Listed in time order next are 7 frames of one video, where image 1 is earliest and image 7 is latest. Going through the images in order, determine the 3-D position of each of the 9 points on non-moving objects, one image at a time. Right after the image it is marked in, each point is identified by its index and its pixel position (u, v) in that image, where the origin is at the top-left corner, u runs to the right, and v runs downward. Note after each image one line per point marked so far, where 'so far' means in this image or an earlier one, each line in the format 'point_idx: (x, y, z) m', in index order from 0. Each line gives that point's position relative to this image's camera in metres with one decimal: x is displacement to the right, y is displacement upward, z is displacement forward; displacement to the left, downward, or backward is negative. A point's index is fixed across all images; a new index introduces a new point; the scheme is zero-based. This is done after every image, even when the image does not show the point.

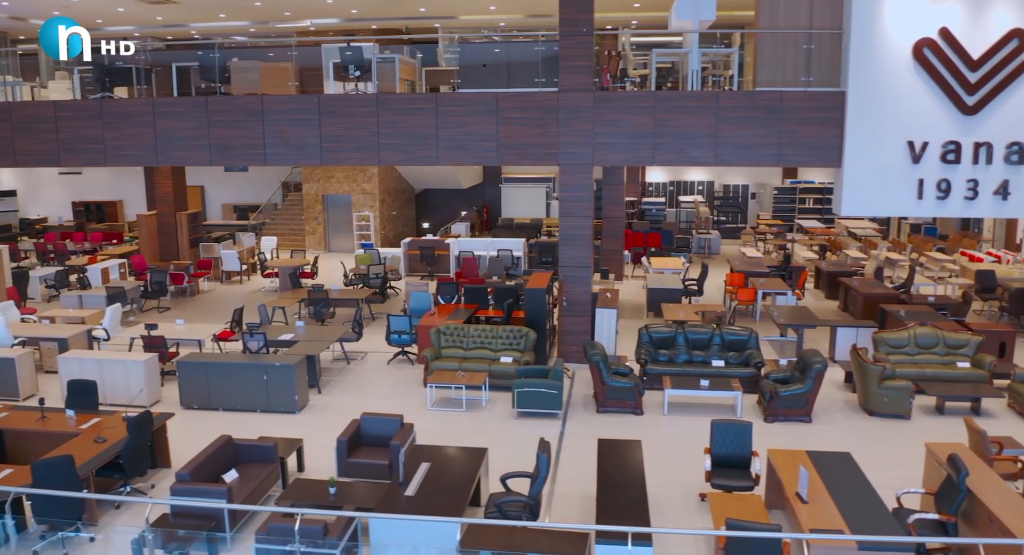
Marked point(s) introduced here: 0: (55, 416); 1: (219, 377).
0: (-6.3, -1.9, +9.0) m
1: (-4.8, -1.6, +10.6) m
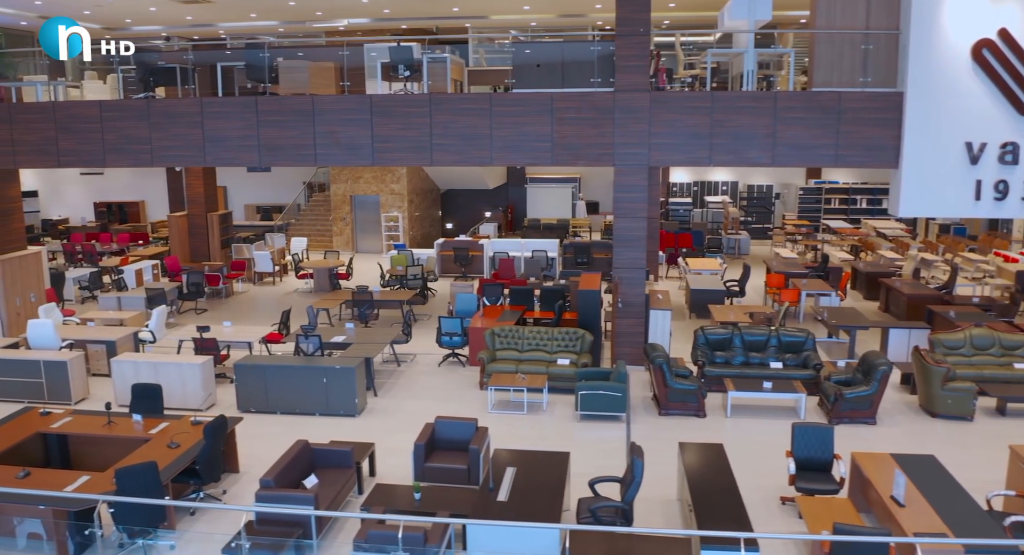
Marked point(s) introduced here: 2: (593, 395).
0: (-5.3, -2.0, +8.9) m
1: (-3.8, -1.7, +10.5) m
2: (+1.3, -1.8, +10.2) m
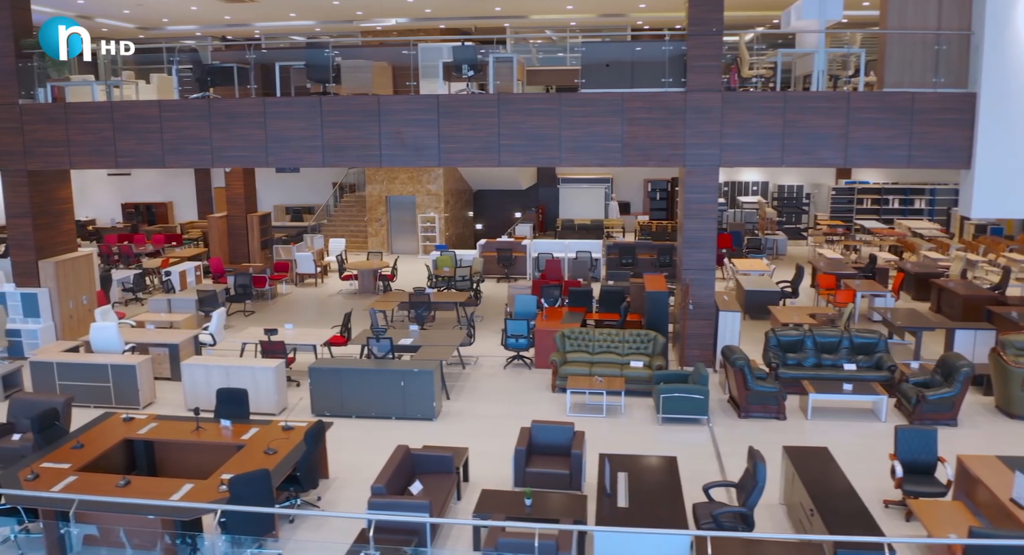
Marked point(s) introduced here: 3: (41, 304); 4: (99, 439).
0: (-4.1, -2.0, +8.8) m
1: (-2.5, -1.7, +10.4) m
2: (+2.5, -1.9, +10.1) m
3: (-9.2, -0.5, +12.7) m
4: (-5.4, -2.1, +8.5) m
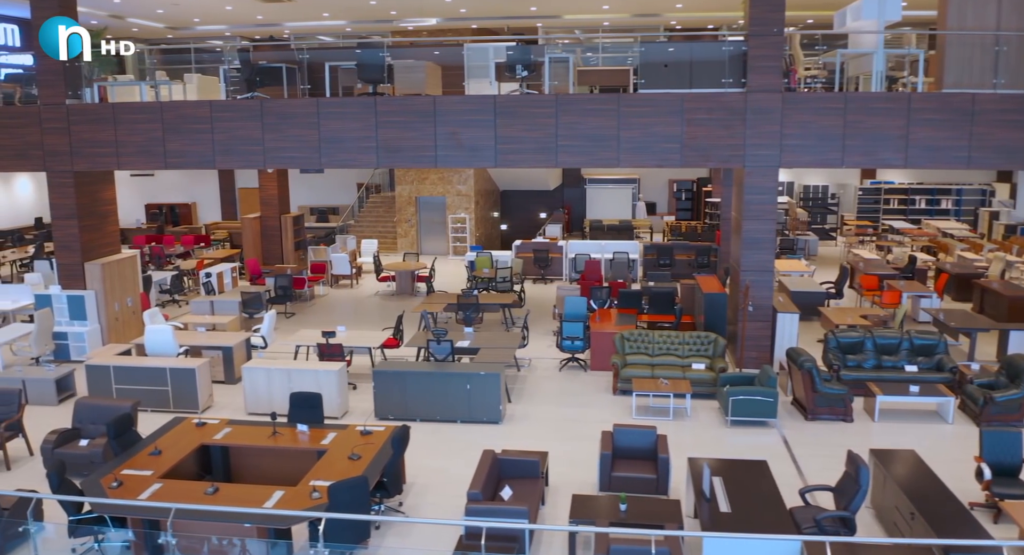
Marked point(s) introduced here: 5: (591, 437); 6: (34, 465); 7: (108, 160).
0: (-3.0, -2.0, +8.7) m
1: (-1.5, -1.7, +10.3) m
2: (+3.6, -1.9, +10.0) m
3: (-8.2, -0.5, +12.5) m
4: (-4.3, -2.1, +8.4) m
5: (+1.2, -2.4, +9.8) m
6: (-6.9, -2.7, +9.4) m
7: (-7.8, +2.2, +12.5) m
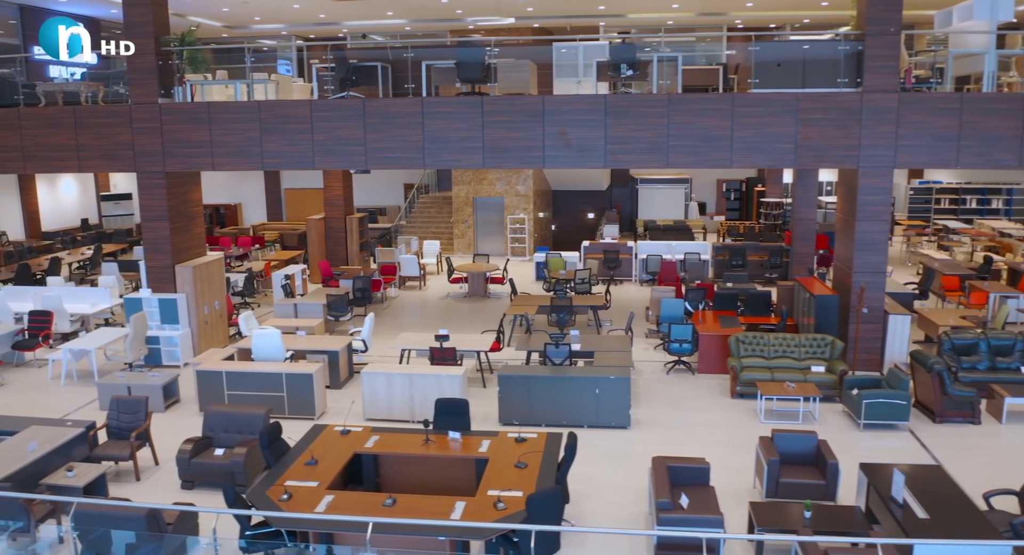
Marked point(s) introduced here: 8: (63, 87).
0: (-1.0, -2.1, +8.4) m
1: (+0.5, -1.8, +10.1) m
2: (+5.6, -1.9, +9.9) m
3: (-6.2, -0.6, +12.2) m
4: (-2.3, -2.2, +8.1) m
5: (+3.2, -2.4, +9.6) m
6: (-4.9, -2.8, +9.1) m
7: (-5.8, +2.2, +12.2) m
8: (-8.7, +3.7, +12.6) m
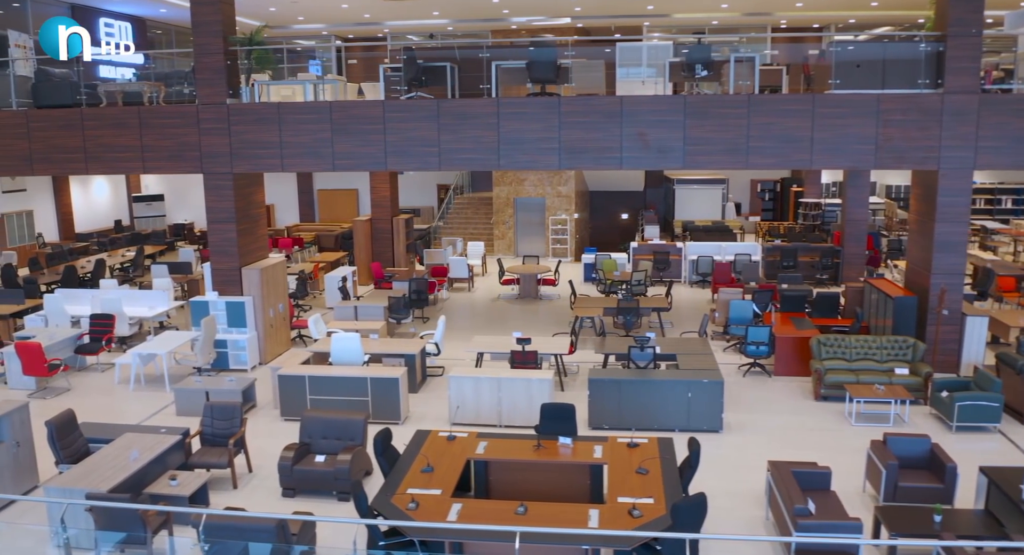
0: (+0.4, -2.1, +8.3) m
1: (+1.9, -1.8, +10.0) m
2: (+6.9, -1.9, +9.9) m
3: (-4.9, -0.7, +12.1) m
4: (-0.9, -2.2, +8.0) m
5: (+4.6, -2.5, +9.6) m
6: (-3.5, -2.8, +9.0) m
7: (-4.5, +2.1, +12.1) m
8: (-7.3, +3.6, +12.4) m
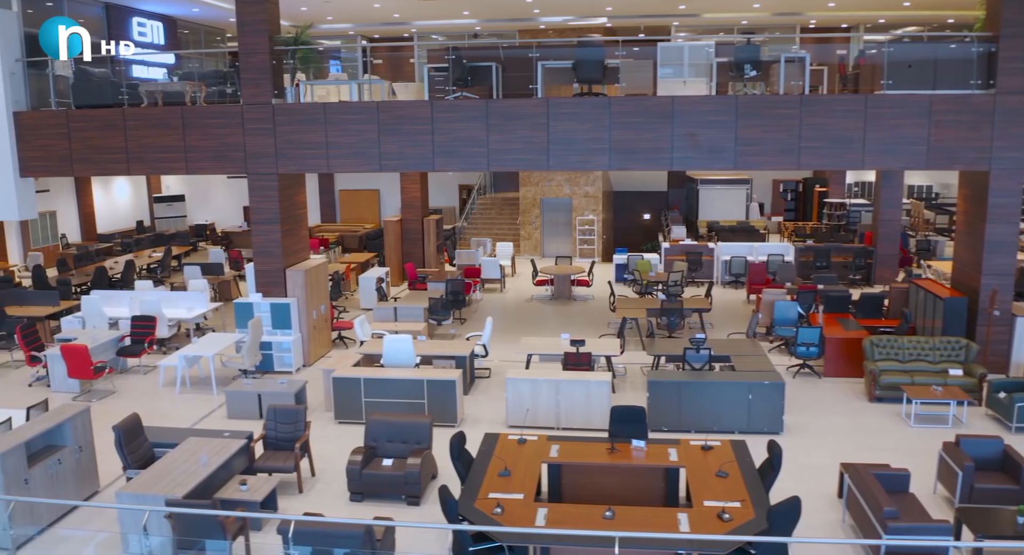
0: (+1.3, -2.2, +8.3) m
1: (+2.8, -1.8, +9.9) m
2: (+7.9, -2.0, +9.9) m
3: (-4.0, -0.7, +12.0) m
4: (0.0, -2.3, +7.9) m
5: (+5.5, -2.5, +9.5) m
6: (-2.6, -2.8, +8.9) m
7: (-3.6, +2.1, +12.0) m
8: (-6.5, +3.6, +12.2) m
